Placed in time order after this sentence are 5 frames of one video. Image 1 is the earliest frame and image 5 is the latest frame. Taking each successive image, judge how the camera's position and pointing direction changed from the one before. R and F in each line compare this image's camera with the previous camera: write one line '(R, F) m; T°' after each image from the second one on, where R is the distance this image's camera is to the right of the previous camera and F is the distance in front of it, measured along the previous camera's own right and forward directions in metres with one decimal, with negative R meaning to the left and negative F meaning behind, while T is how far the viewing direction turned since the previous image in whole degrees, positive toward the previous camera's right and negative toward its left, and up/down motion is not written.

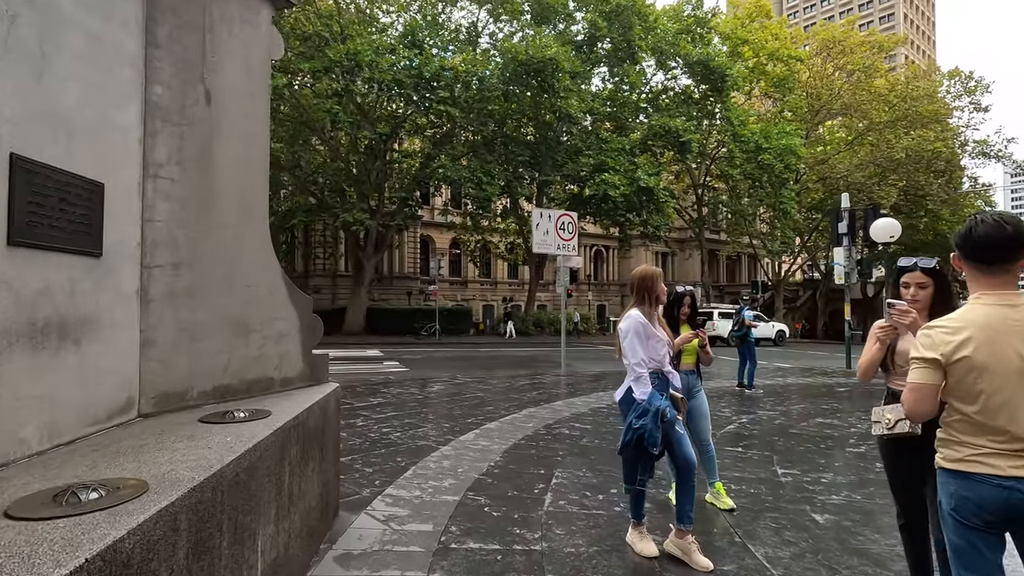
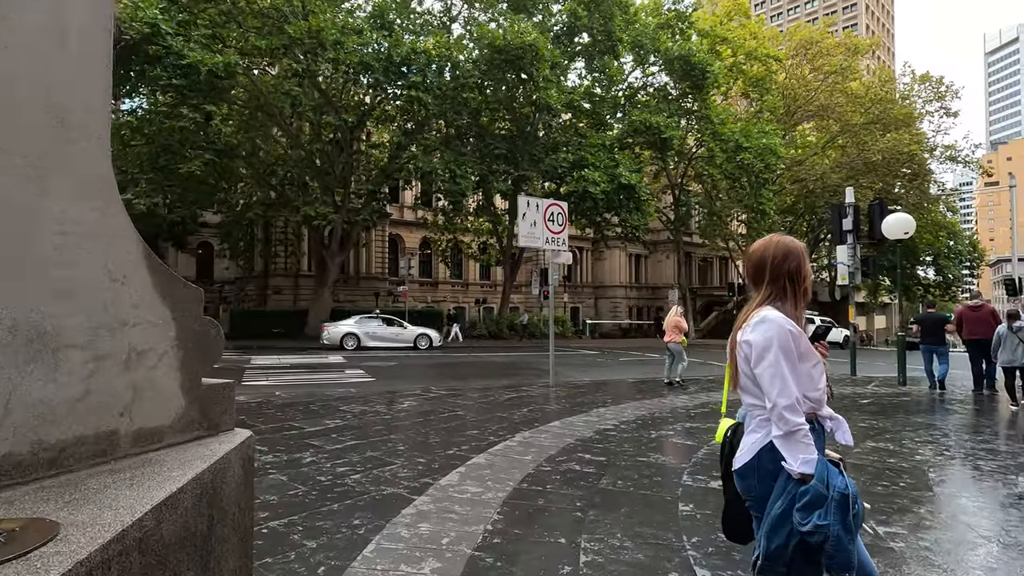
(-0.2, +1.4) m; +3°
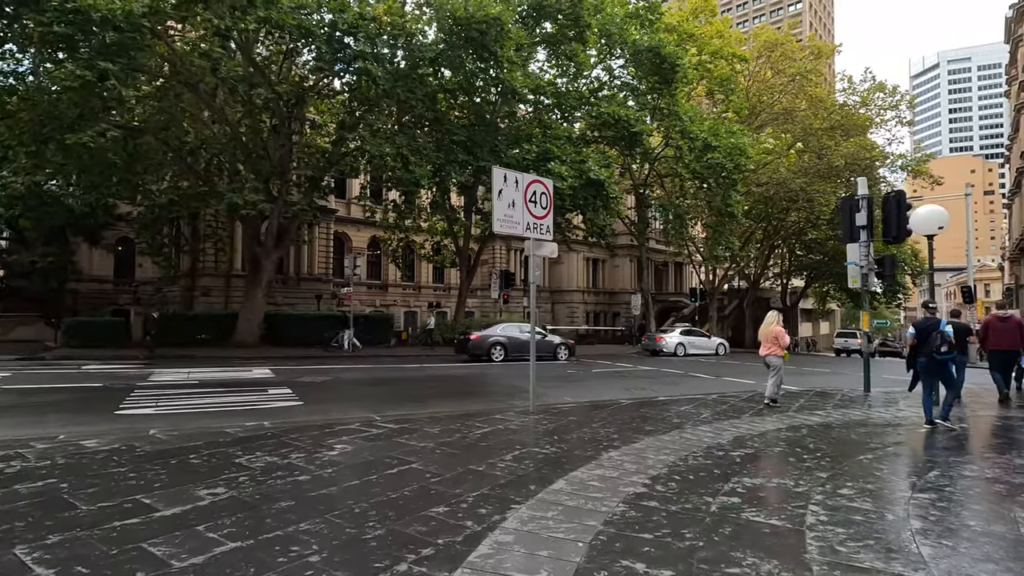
(-0.3, +2.3) m; +5°
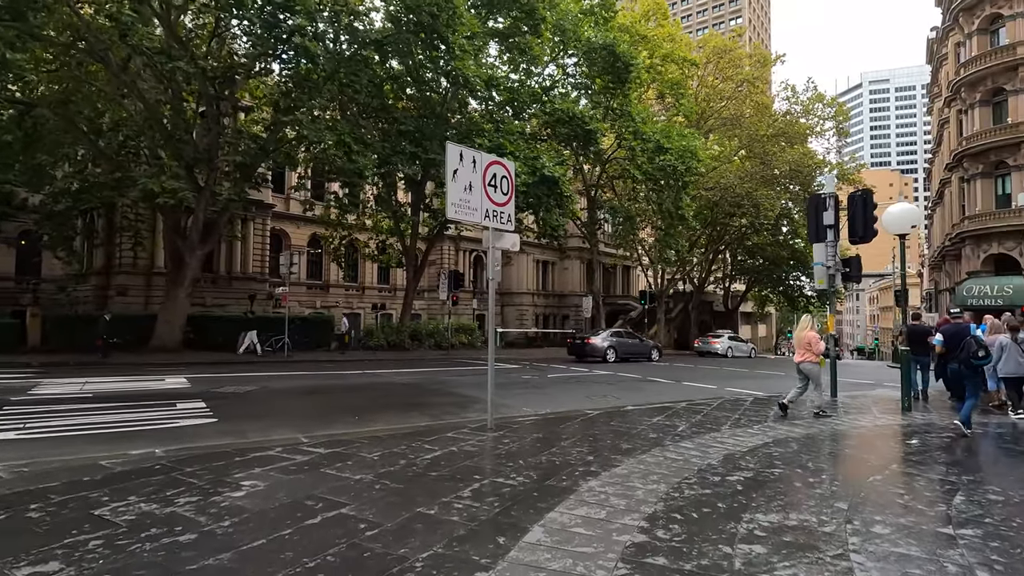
(-0.1, +1.1) m; +6°
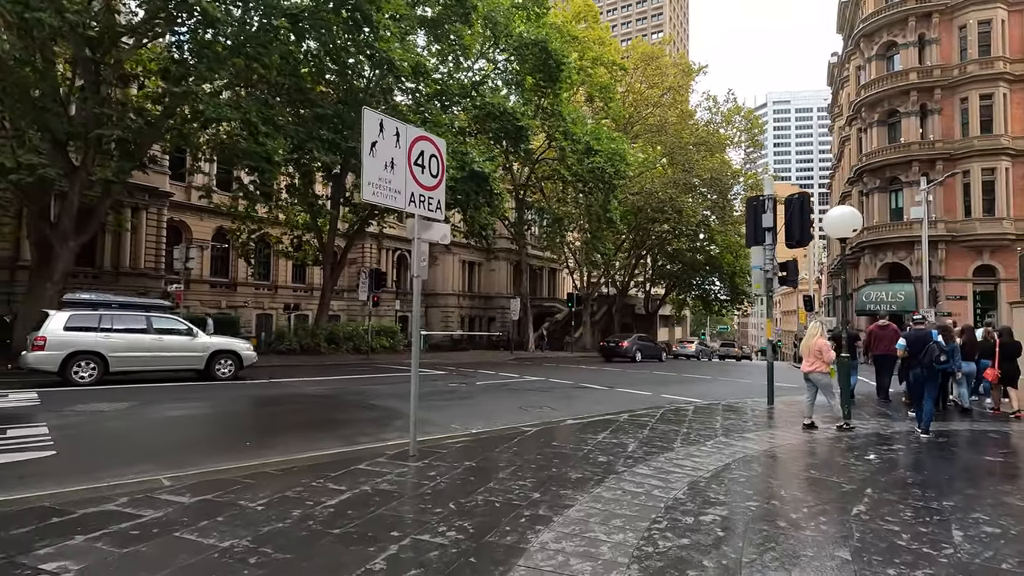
(-0.1, +1.1) m; +8°
